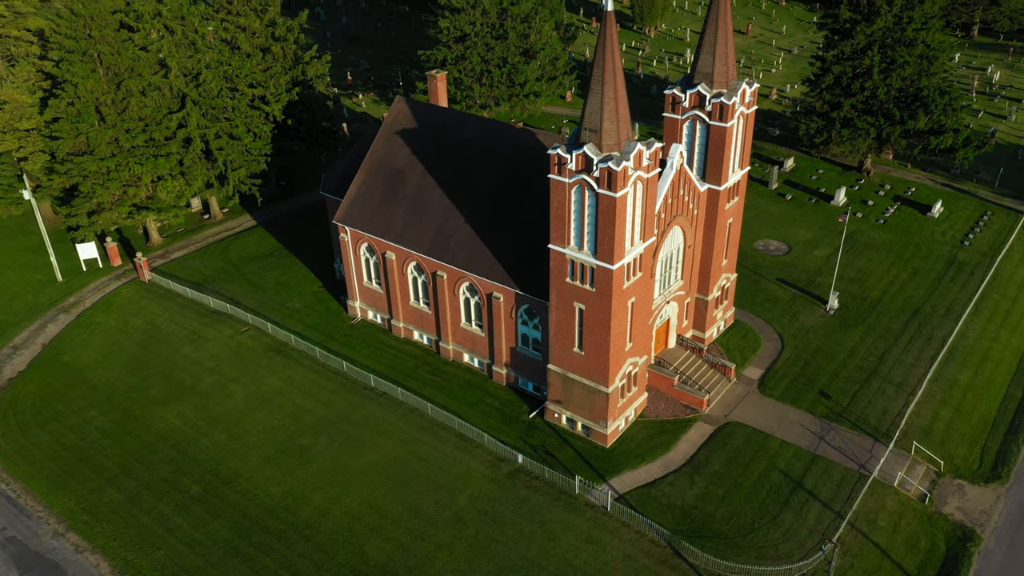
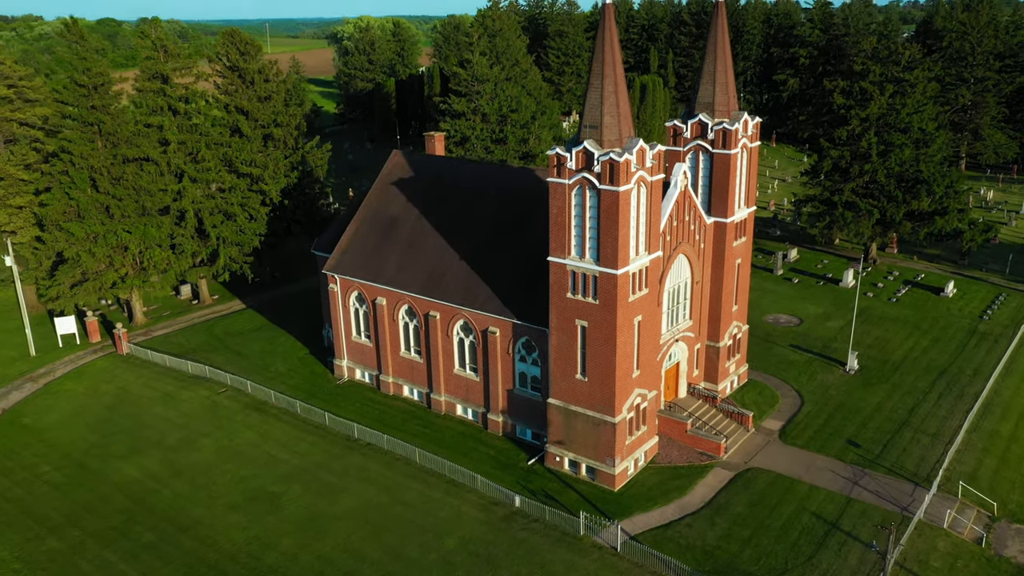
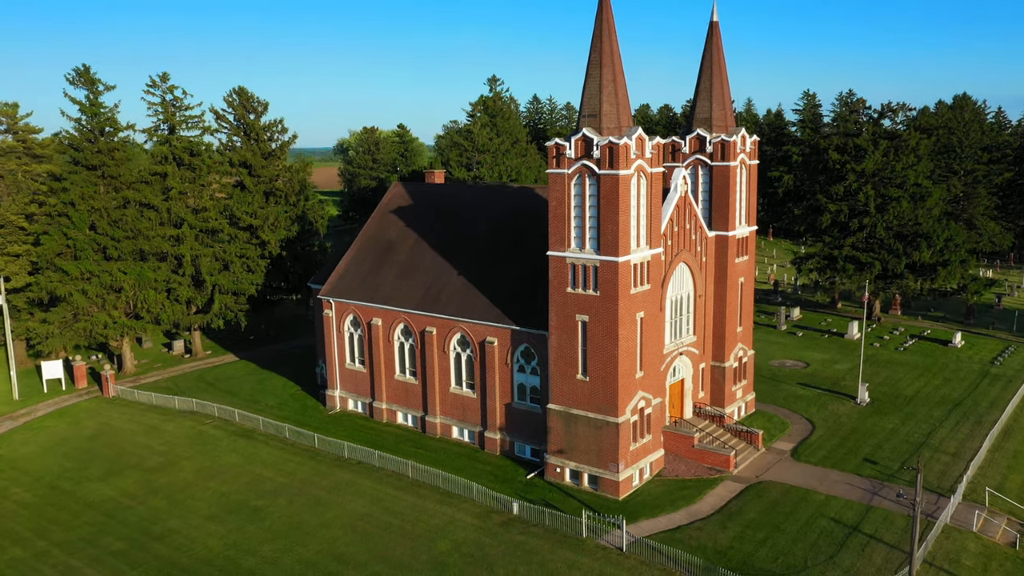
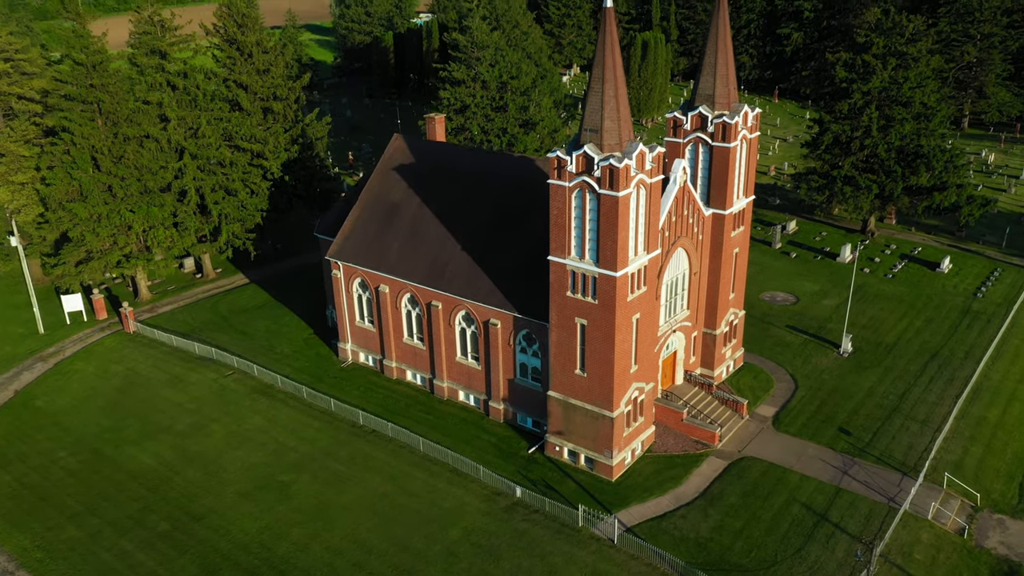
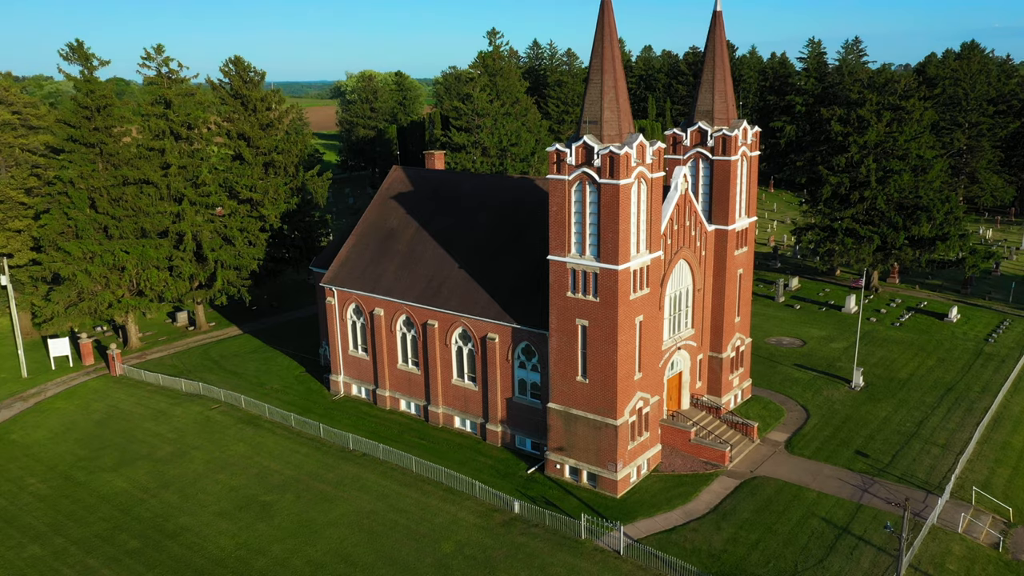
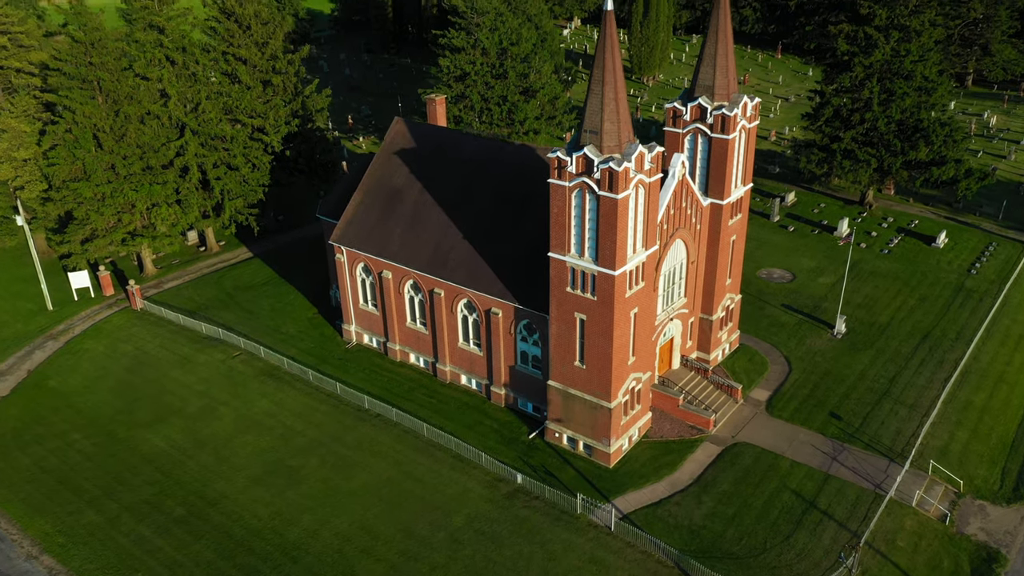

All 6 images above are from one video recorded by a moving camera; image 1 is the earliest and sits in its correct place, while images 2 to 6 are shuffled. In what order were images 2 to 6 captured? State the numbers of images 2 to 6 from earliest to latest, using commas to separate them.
6, 4, 2, 5, 3
